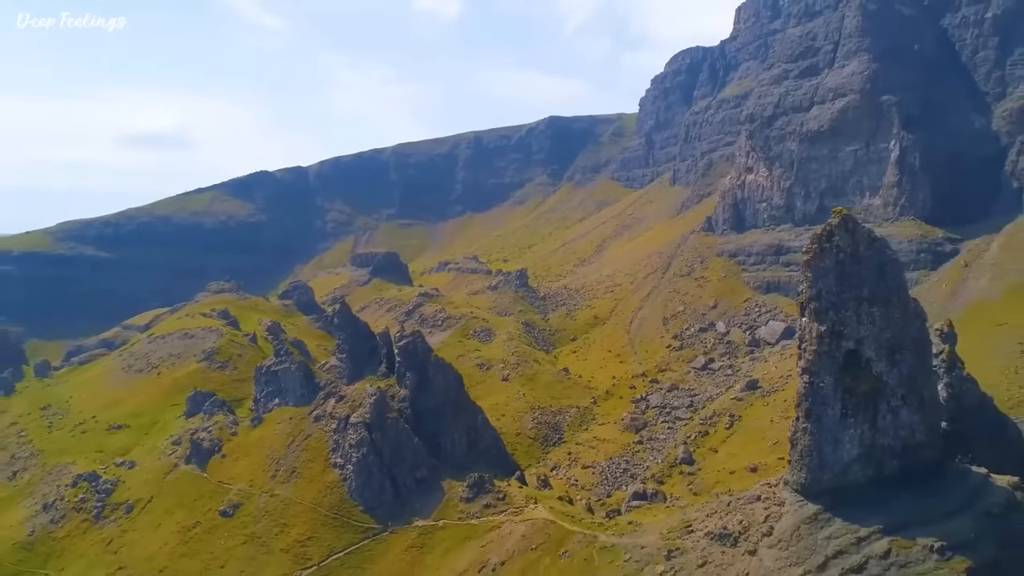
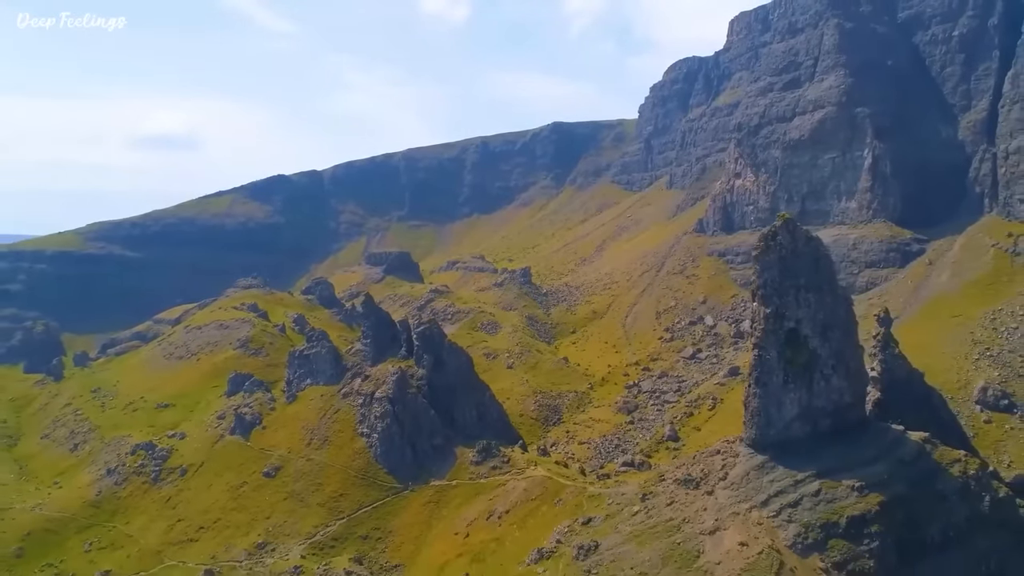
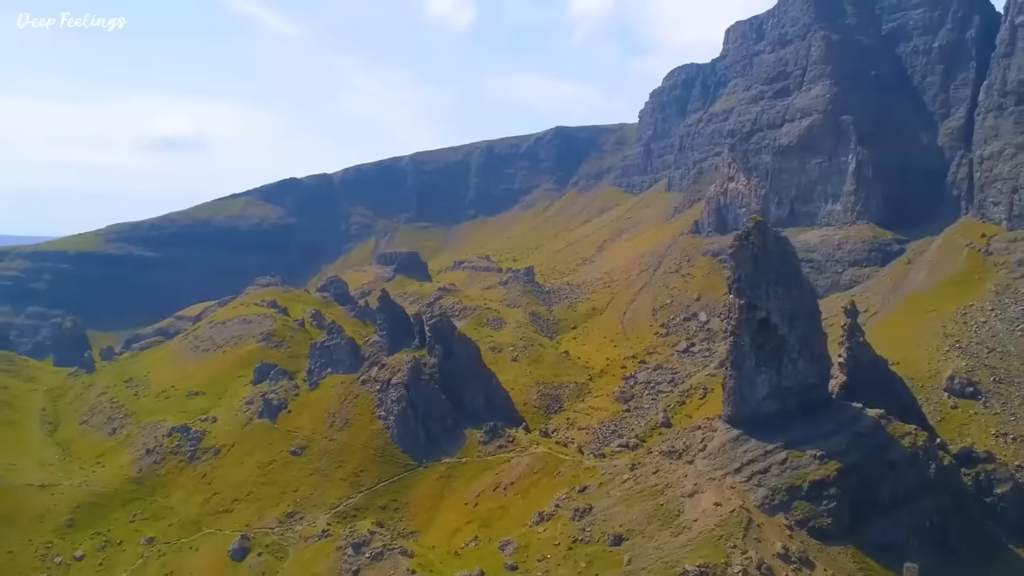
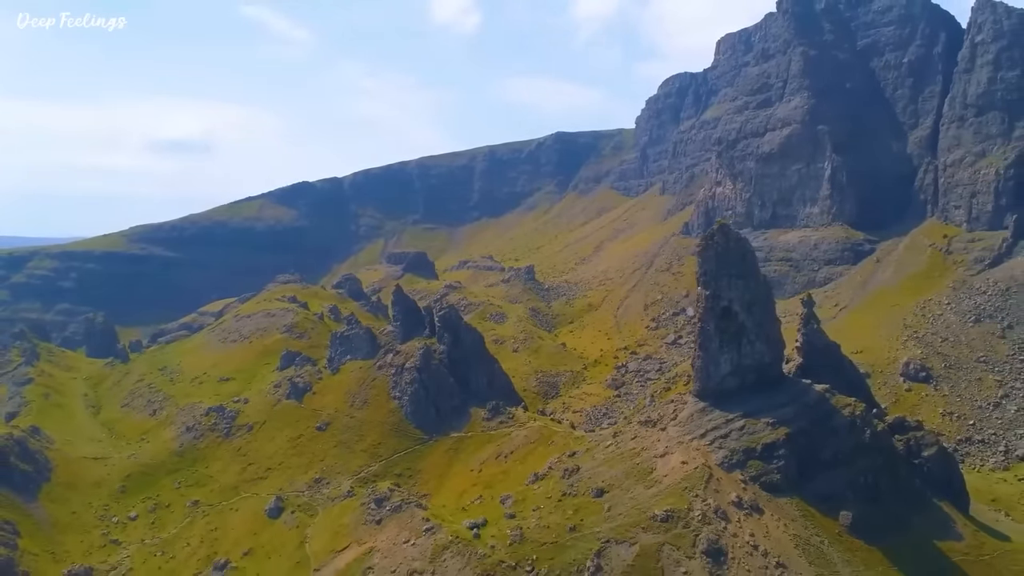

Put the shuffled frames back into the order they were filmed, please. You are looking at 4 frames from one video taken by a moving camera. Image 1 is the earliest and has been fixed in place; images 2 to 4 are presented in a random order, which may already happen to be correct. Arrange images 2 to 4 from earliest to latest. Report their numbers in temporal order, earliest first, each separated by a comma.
2, 3, 4
